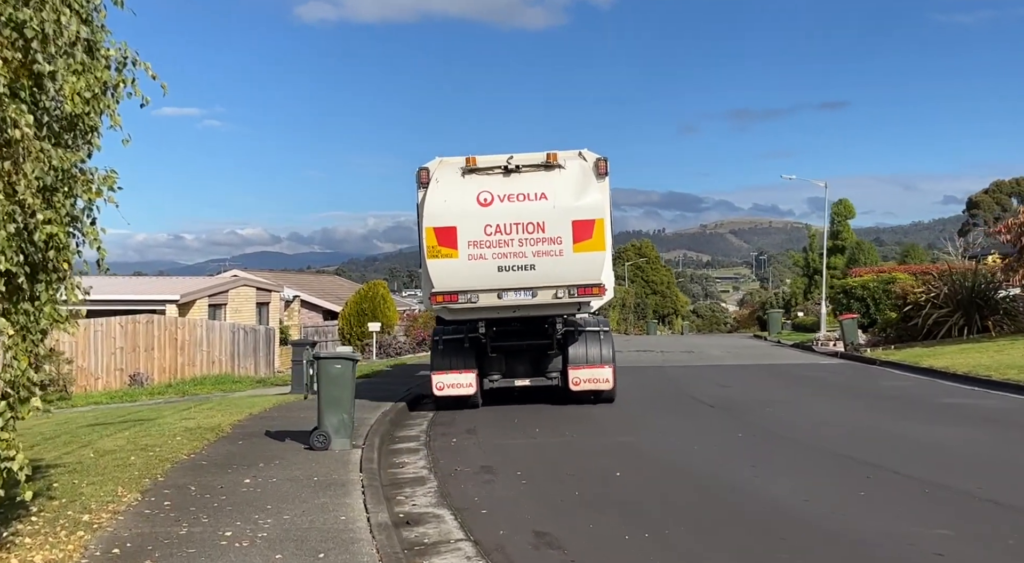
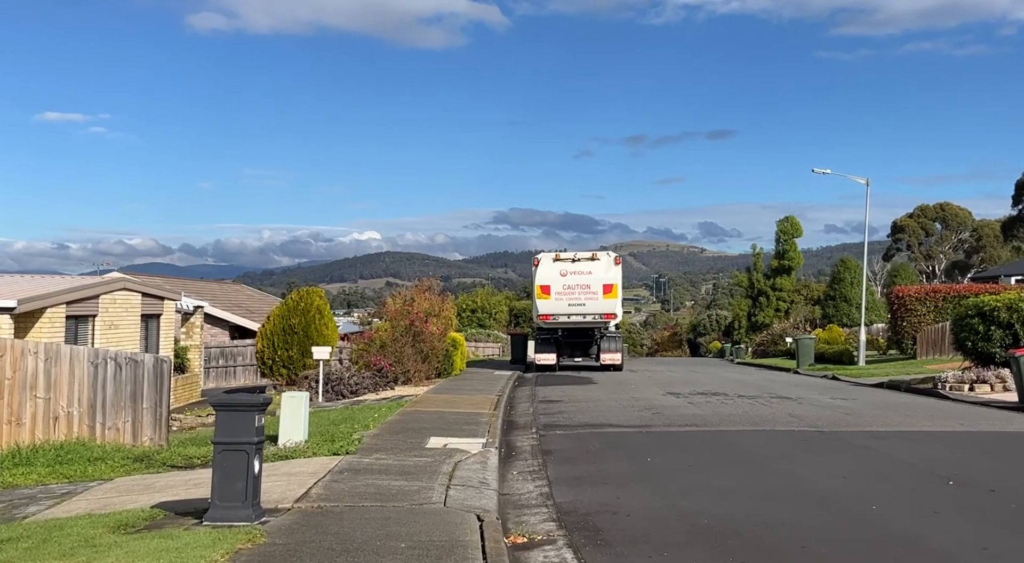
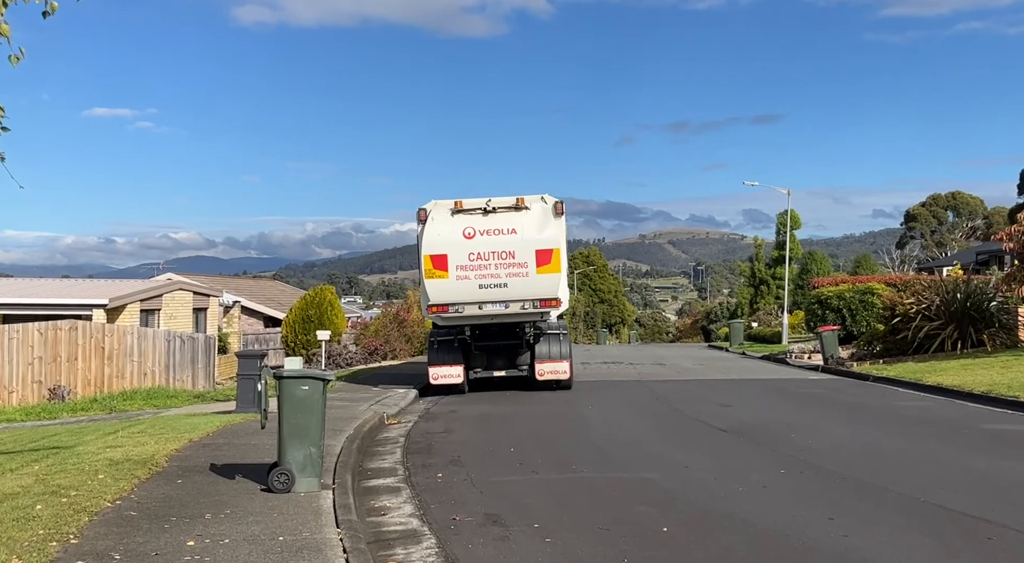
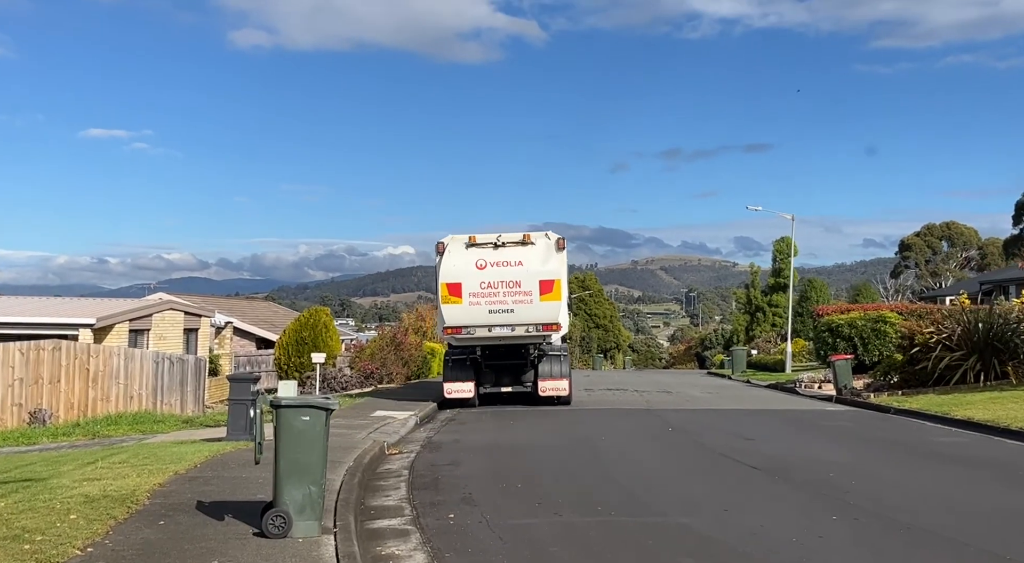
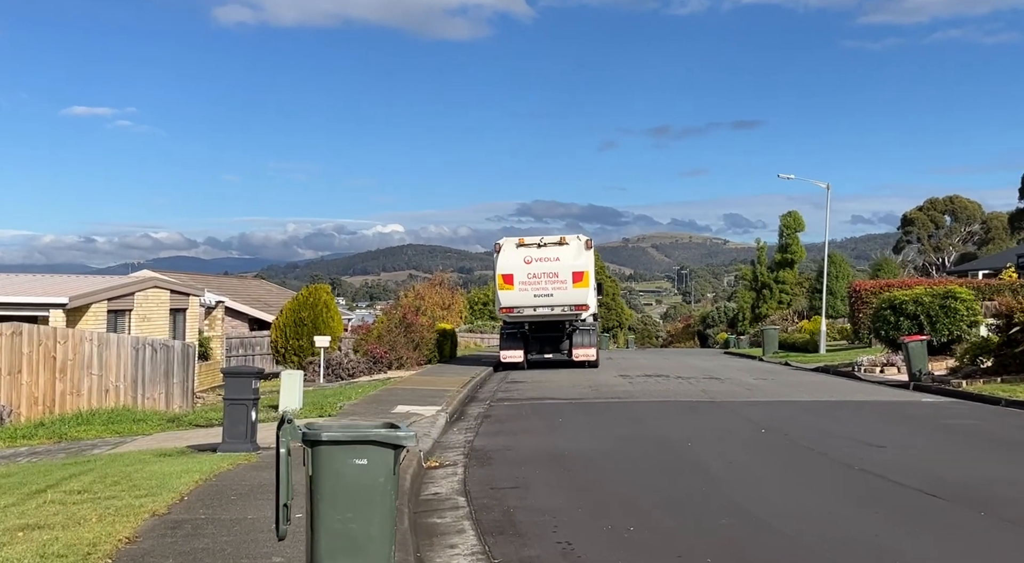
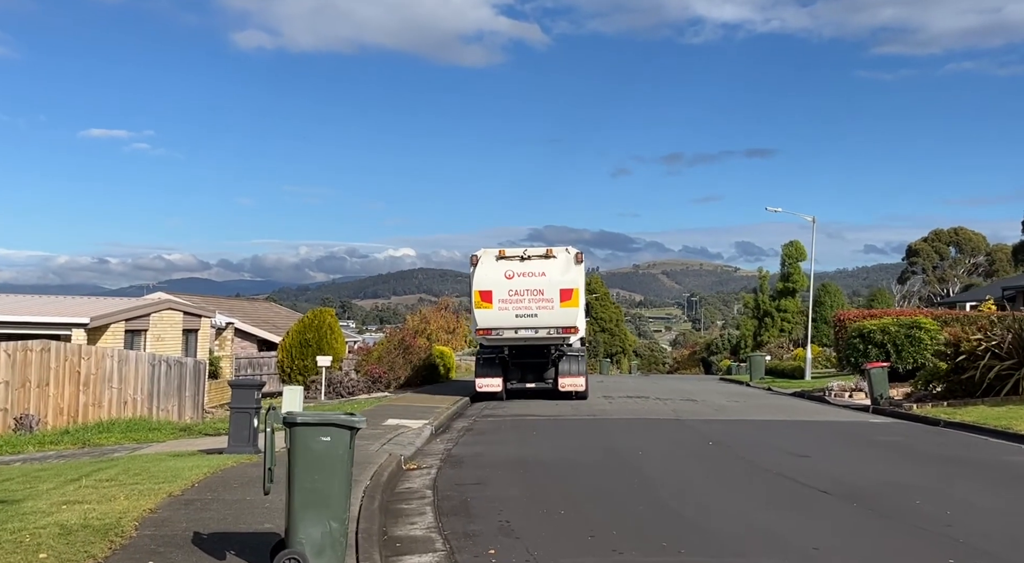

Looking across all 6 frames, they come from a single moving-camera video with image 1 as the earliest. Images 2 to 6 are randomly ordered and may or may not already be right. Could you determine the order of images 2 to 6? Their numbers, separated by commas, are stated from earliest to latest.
3, 4, 6, 5, 2
